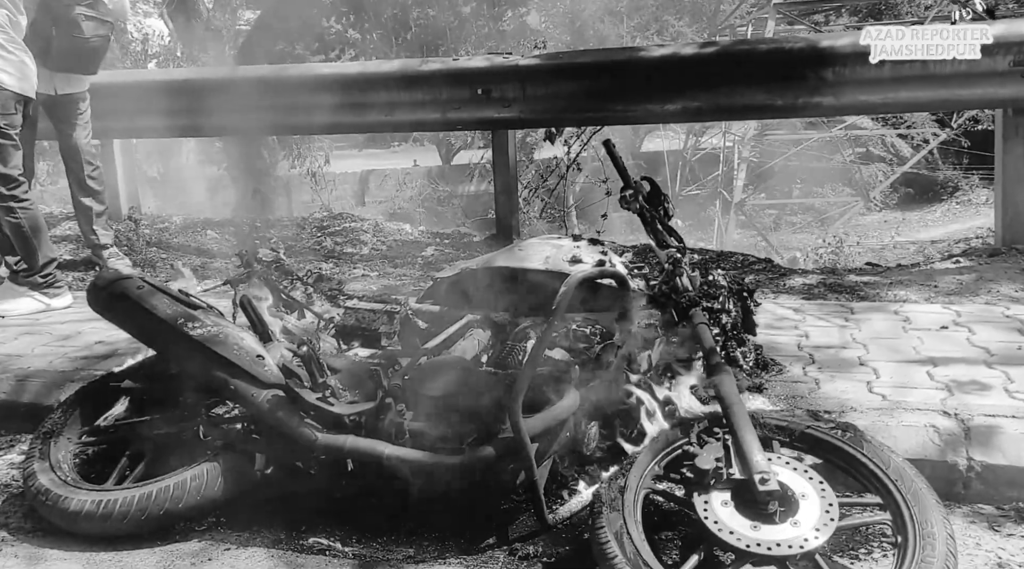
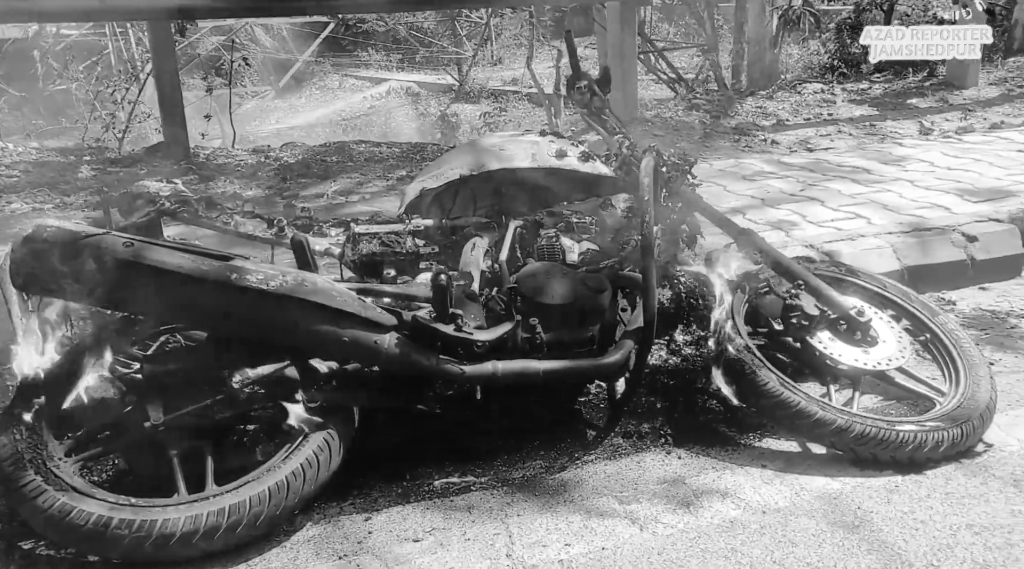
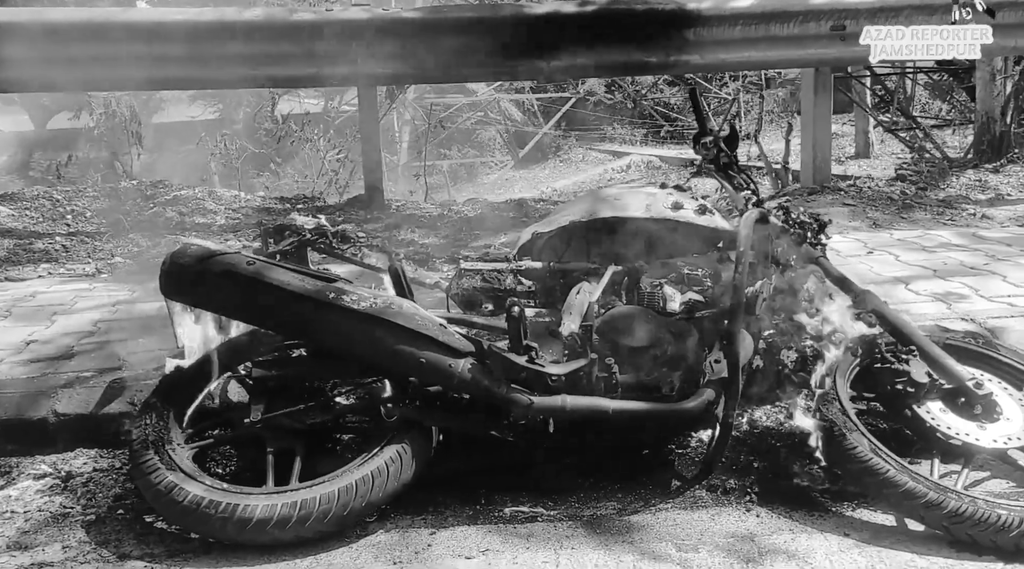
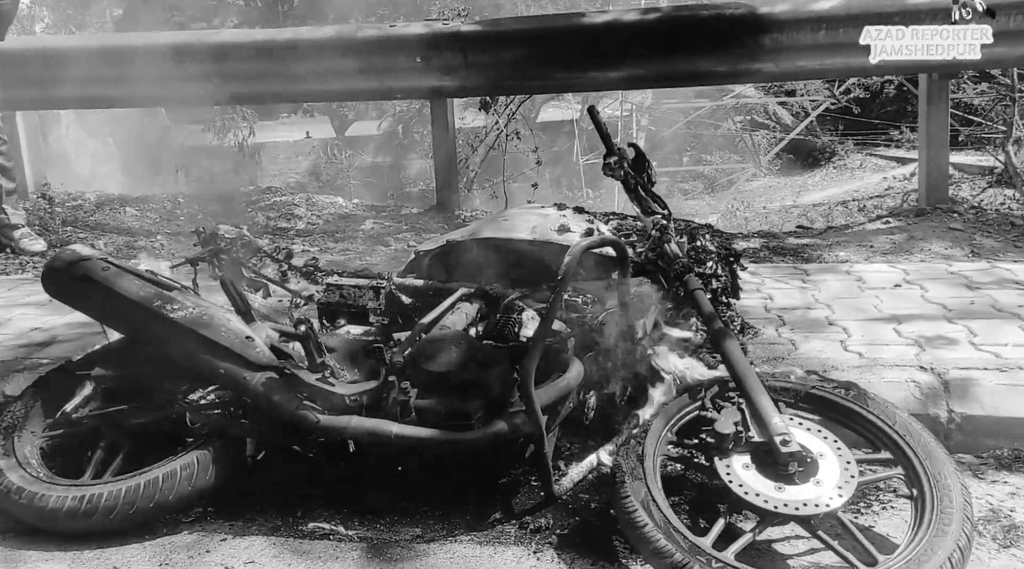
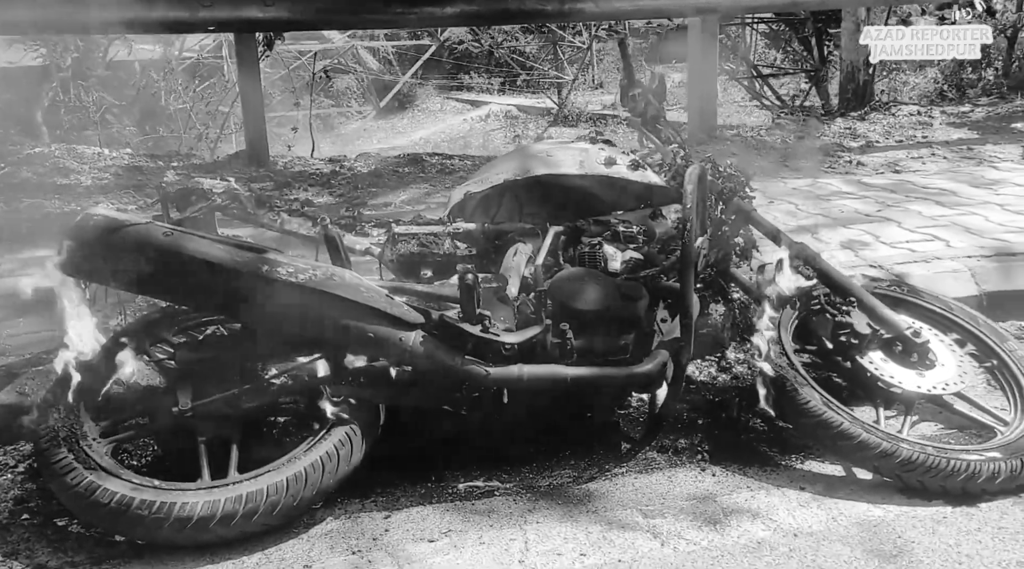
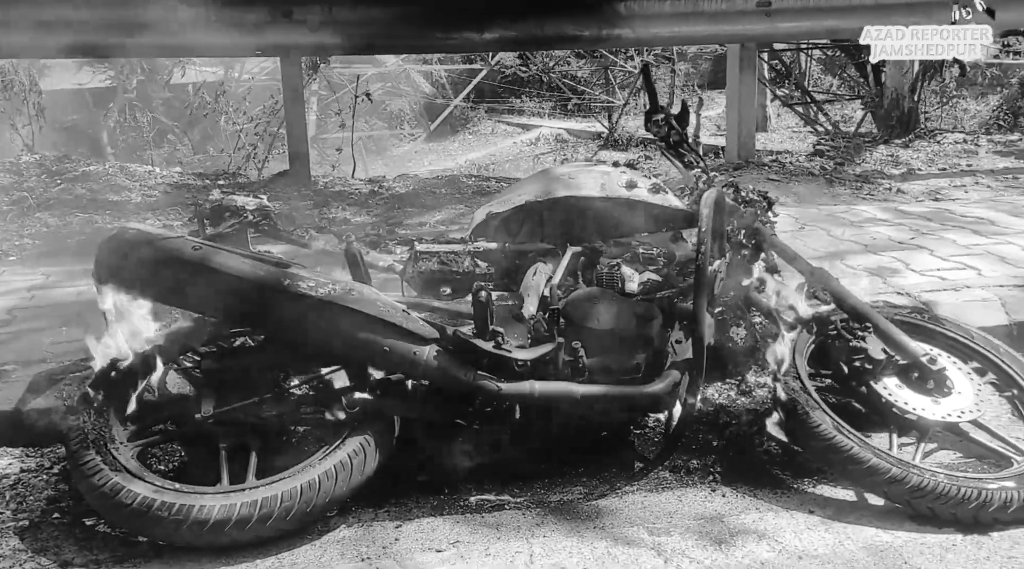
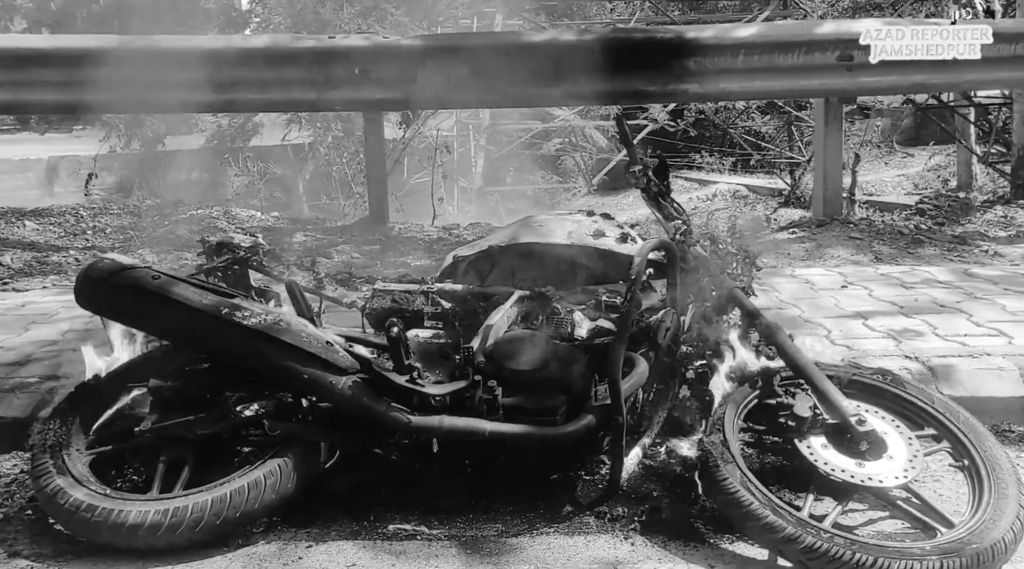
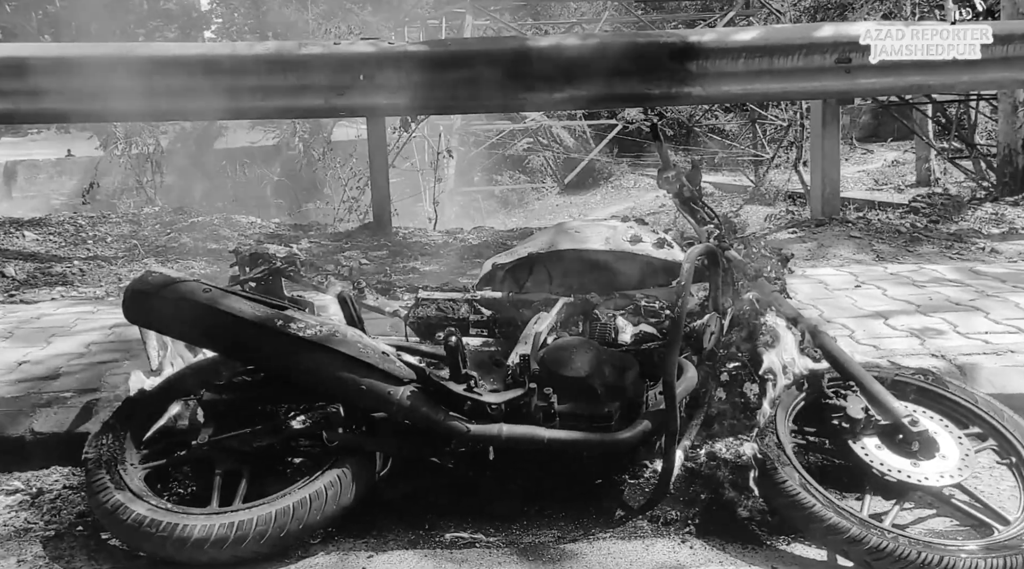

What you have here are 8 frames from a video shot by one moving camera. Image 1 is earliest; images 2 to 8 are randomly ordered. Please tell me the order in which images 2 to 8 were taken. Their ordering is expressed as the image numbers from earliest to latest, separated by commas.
4, 7, 8, 3, 6, 5, 2
